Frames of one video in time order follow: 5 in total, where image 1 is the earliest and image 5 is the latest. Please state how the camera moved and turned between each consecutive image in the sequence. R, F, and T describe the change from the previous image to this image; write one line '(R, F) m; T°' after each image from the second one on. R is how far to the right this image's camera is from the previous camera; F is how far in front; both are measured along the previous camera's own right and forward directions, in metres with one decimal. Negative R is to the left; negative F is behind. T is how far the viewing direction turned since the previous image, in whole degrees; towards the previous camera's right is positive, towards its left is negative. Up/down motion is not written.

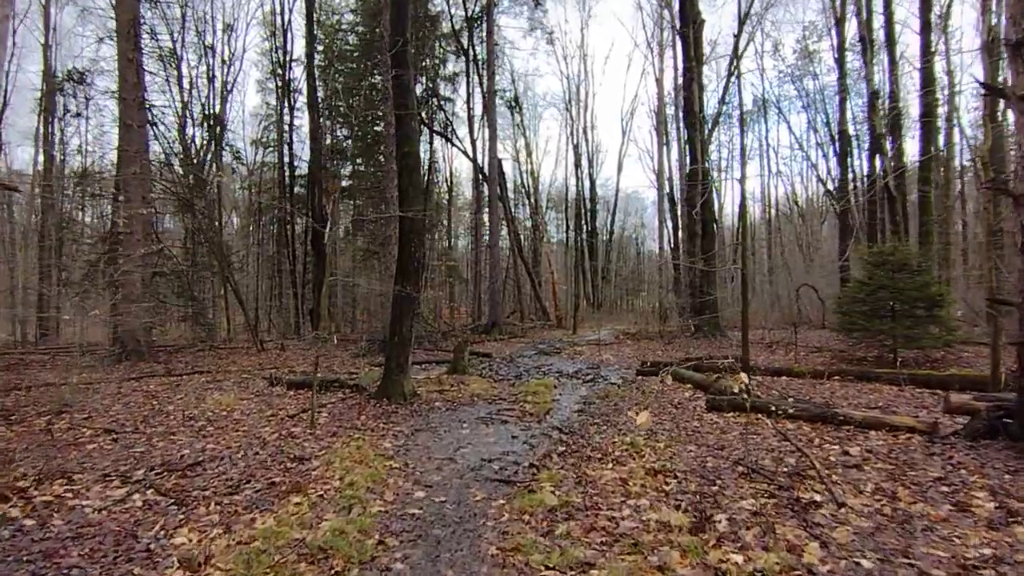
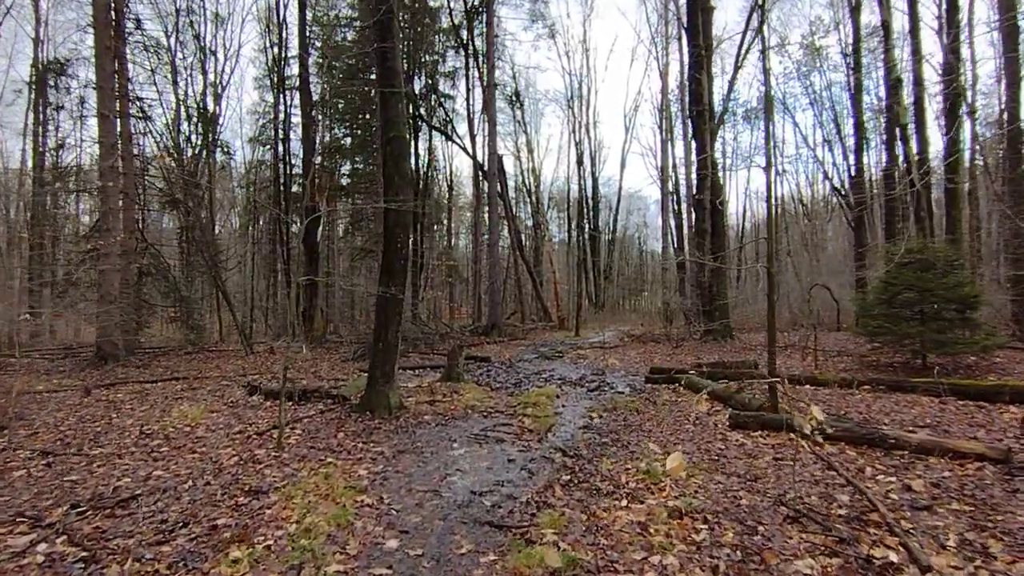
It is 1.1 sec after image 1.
(0.0, +0.7) m; 0°
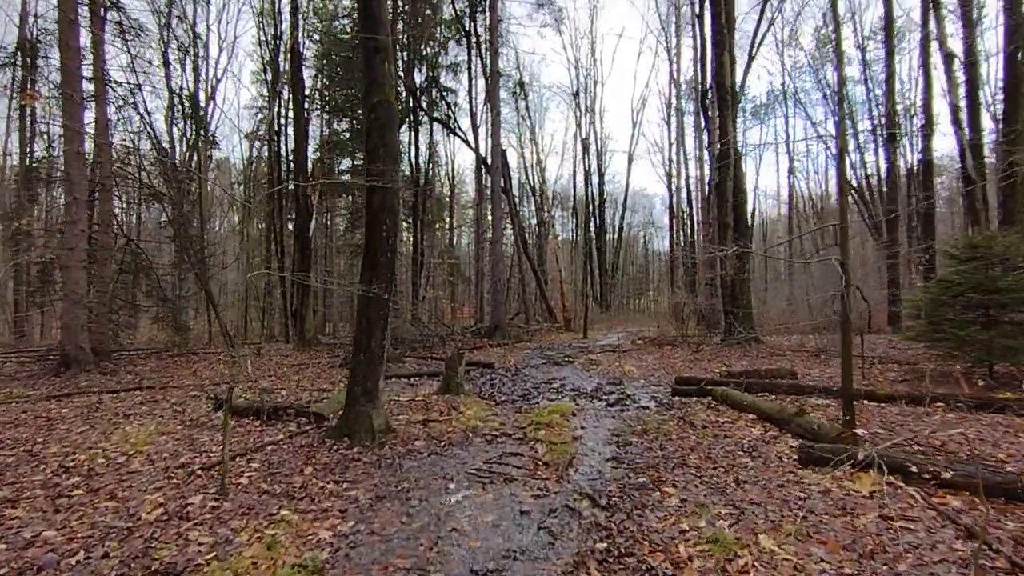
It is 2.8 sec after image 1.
(-0.1, +1.1) m; 0°
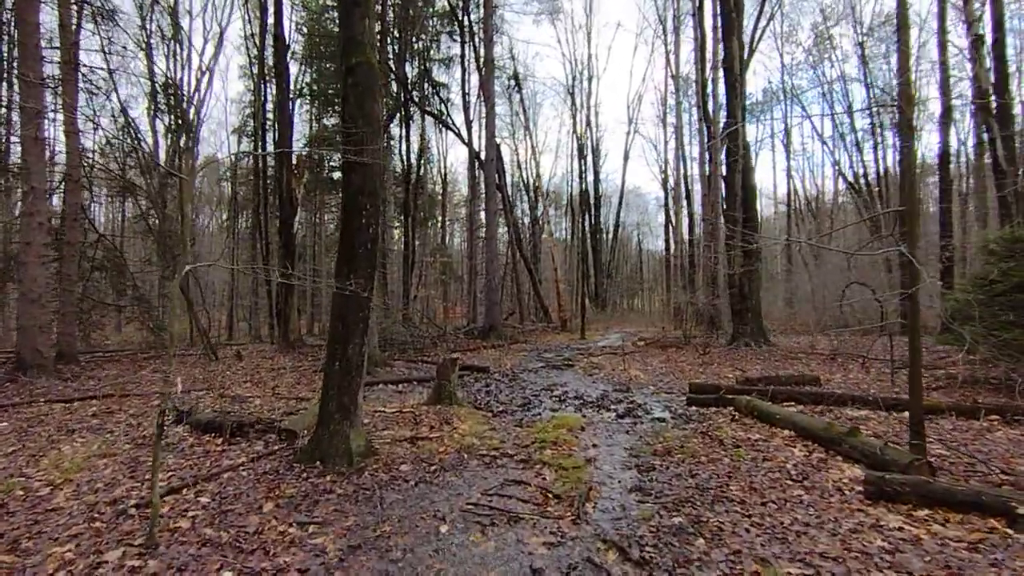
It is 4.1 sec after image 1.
(-0.1, +0.8) m; +1°
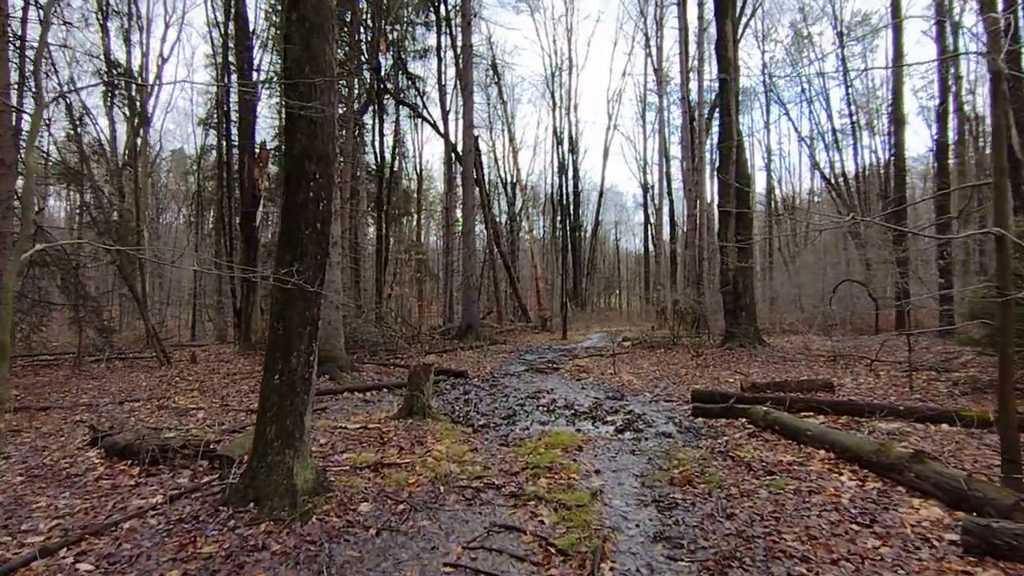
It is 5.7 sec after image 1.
(-0.1, +0.9) m; +2°
